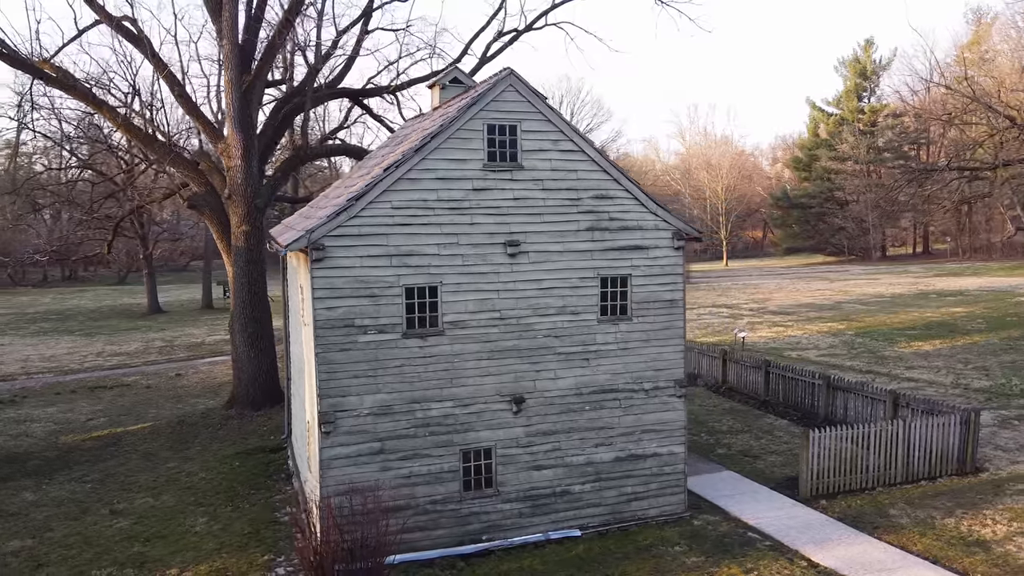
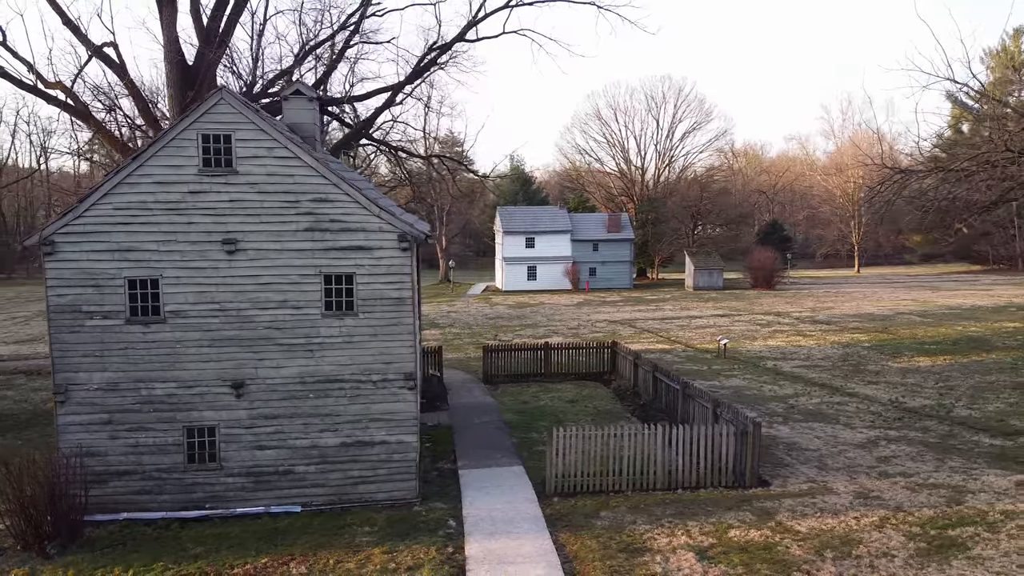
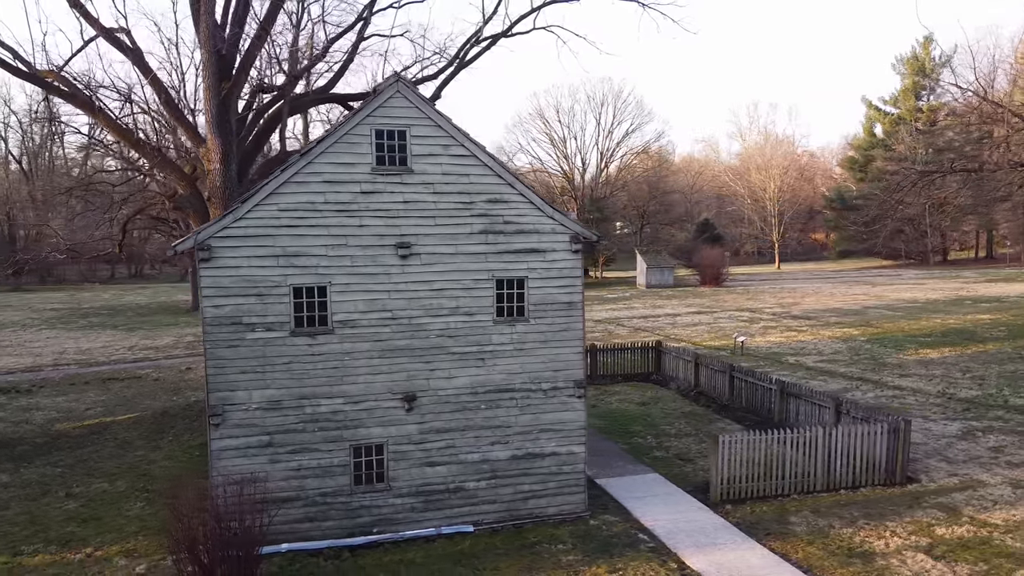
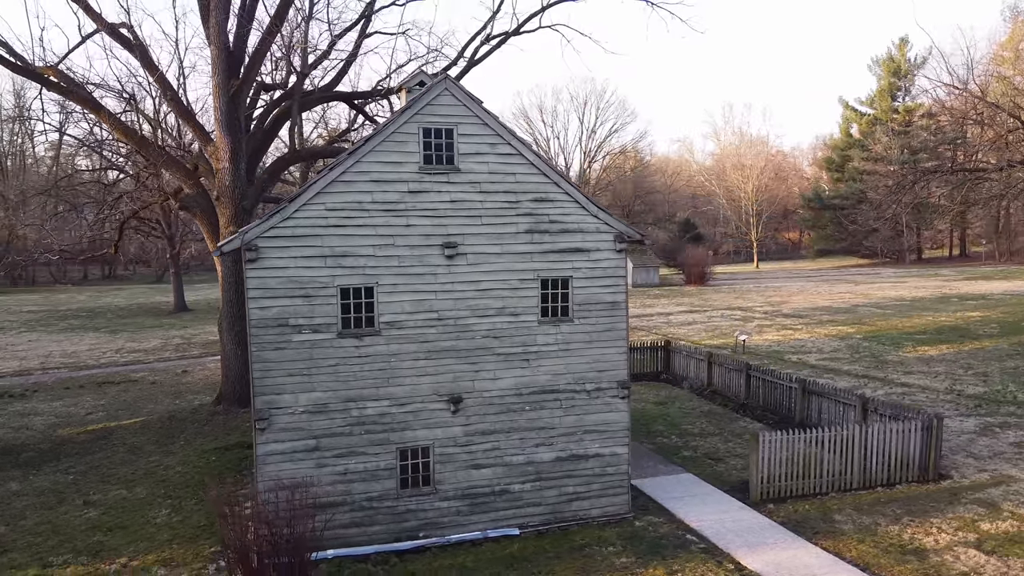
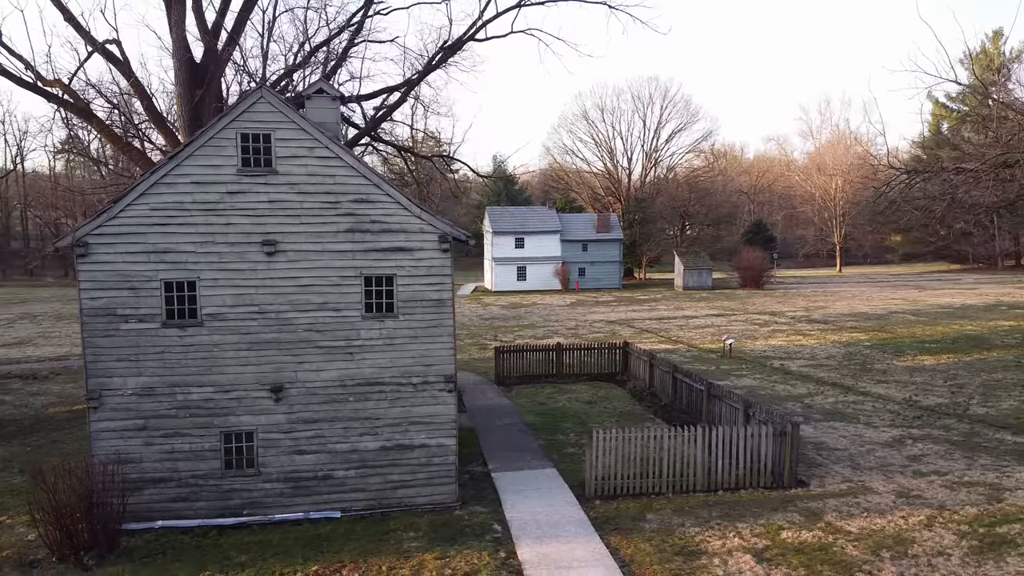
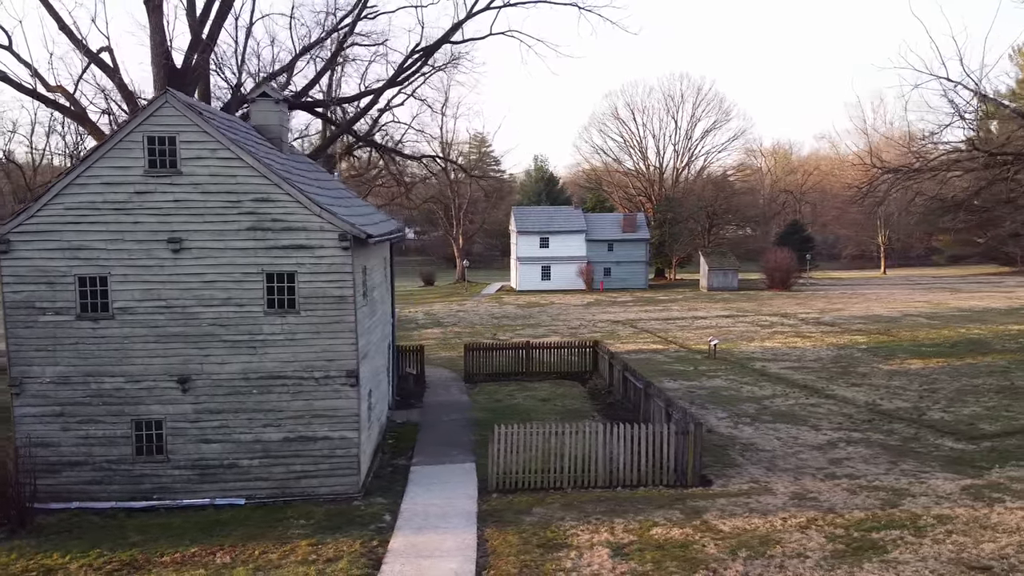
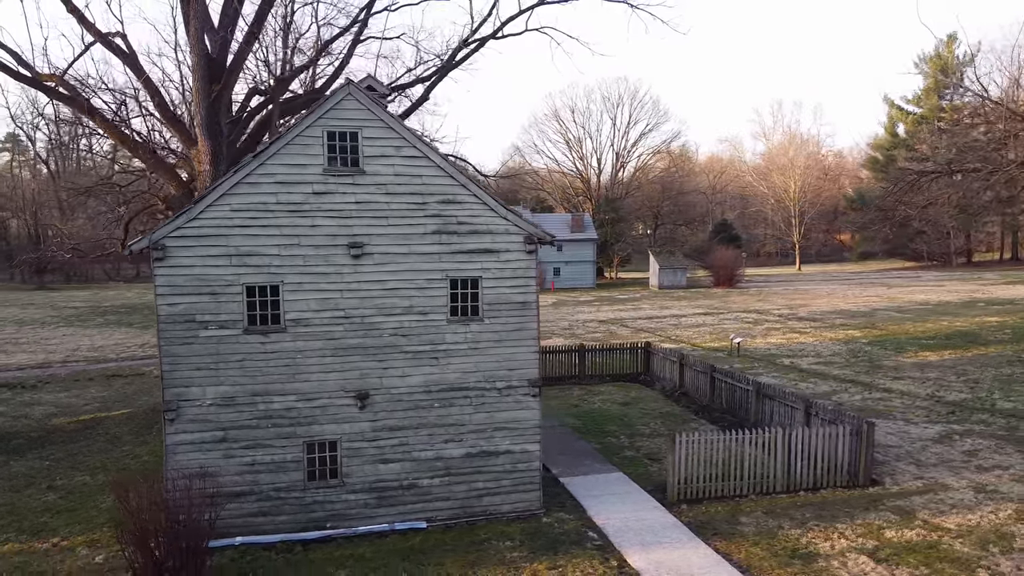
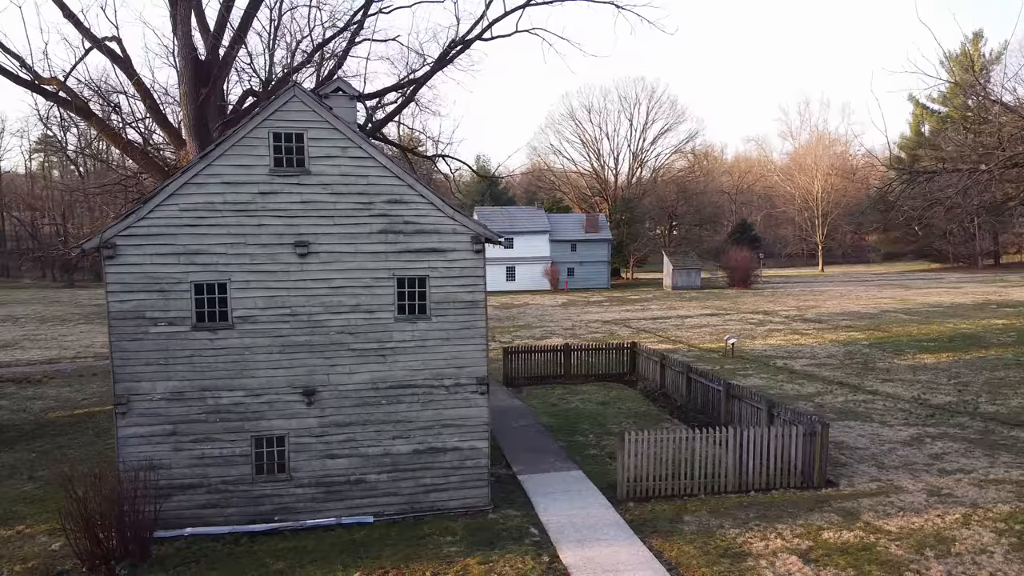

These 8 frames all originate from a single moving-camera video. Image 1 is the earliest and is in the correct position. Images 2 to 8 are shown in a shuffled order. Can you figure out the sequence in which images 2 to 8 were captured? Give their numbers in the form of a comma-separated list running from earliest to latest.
4, 3, 7, 8, 5, 2, 6
